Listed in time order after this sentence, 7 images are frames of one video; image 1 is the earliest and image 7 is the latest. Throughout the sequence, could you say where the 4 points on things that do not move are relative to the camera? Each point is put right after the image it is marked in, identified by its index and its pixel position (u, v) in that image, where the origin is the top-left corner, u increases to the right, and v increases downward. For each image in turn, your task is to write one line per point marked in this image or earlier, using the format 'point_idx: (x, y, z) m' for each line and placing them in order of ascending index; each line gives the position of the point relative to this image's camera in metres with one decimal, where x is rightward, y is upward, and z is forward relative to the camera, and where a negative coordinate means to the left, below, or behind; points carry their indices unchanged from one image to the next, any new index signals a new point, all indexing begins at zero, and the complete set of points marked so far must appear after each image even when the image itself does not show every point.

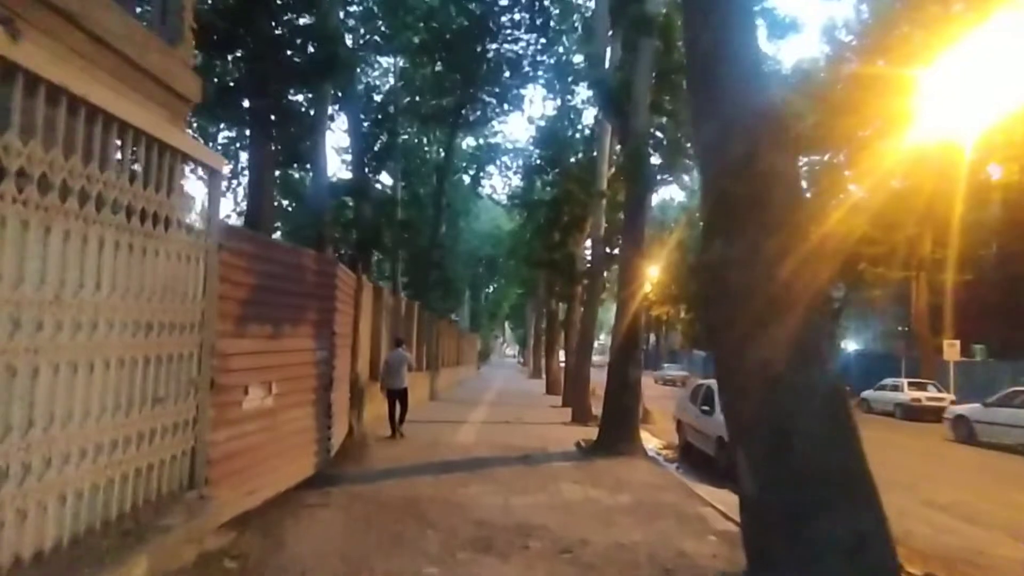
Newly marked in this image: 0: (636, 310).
0: (+3.4, -0.6, +17.3) m
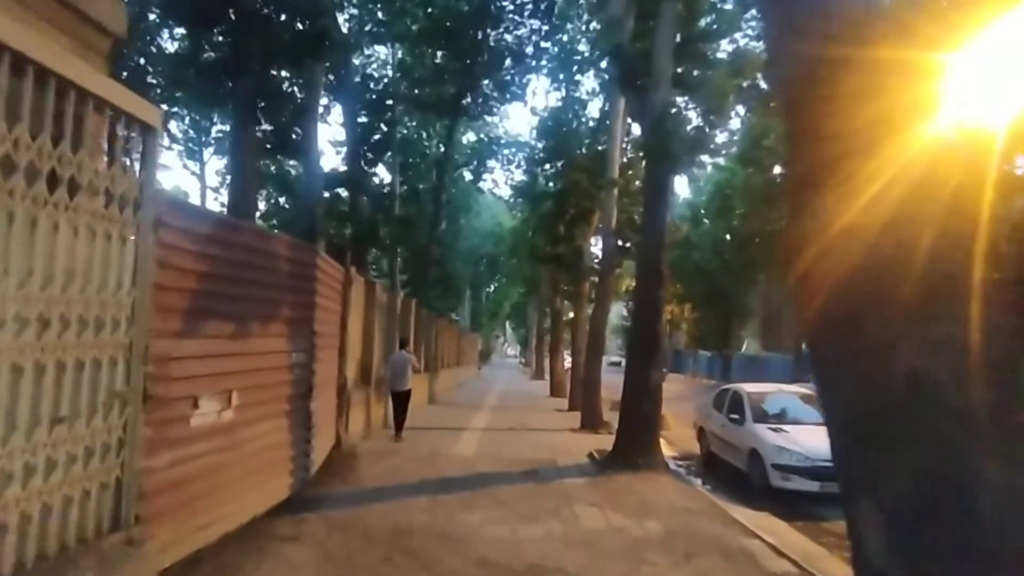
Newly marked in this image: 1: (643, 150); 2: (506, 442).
0: (+3.5, -0.4, +15.5) m
1: (+3.2, +3.4, +15.6) m
2: (-0.2, -4.6, +19.0) m
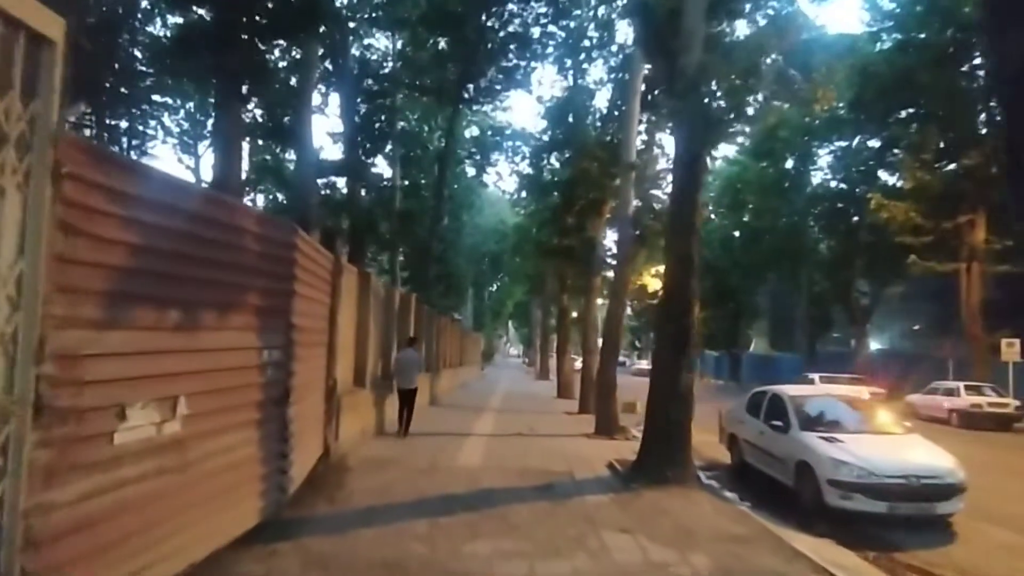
0: (+3.8, -0.2, +13.7) m
1: (+3.5, +3.6, +13.7) m
2: (+0.1, -4.4, +17.2) m
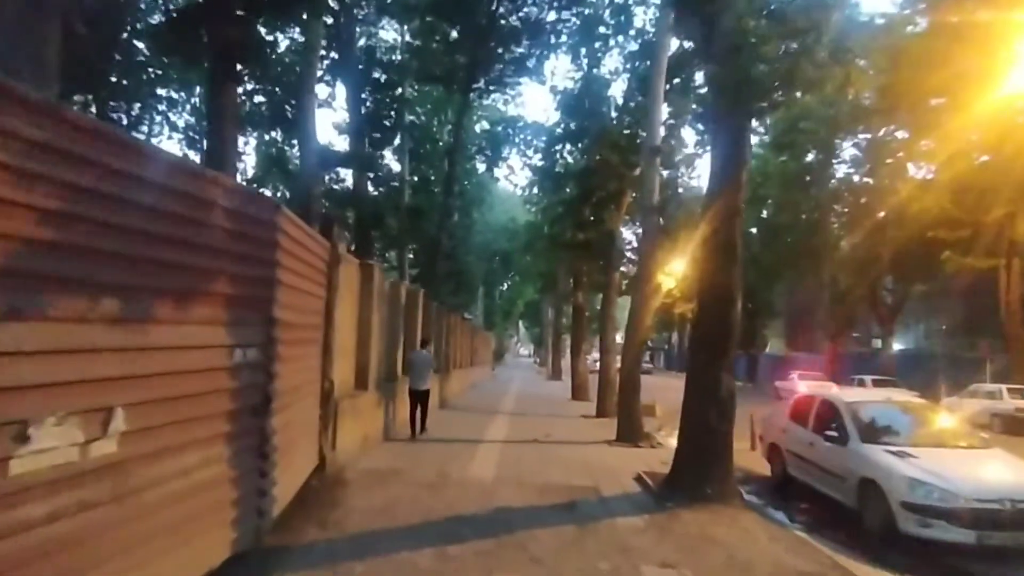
0: (+4.1, 0.0, +12.1) m
1: (+3.8, +3.8, +12.1) m
2: (+0.5, -4.3, +15.7) m
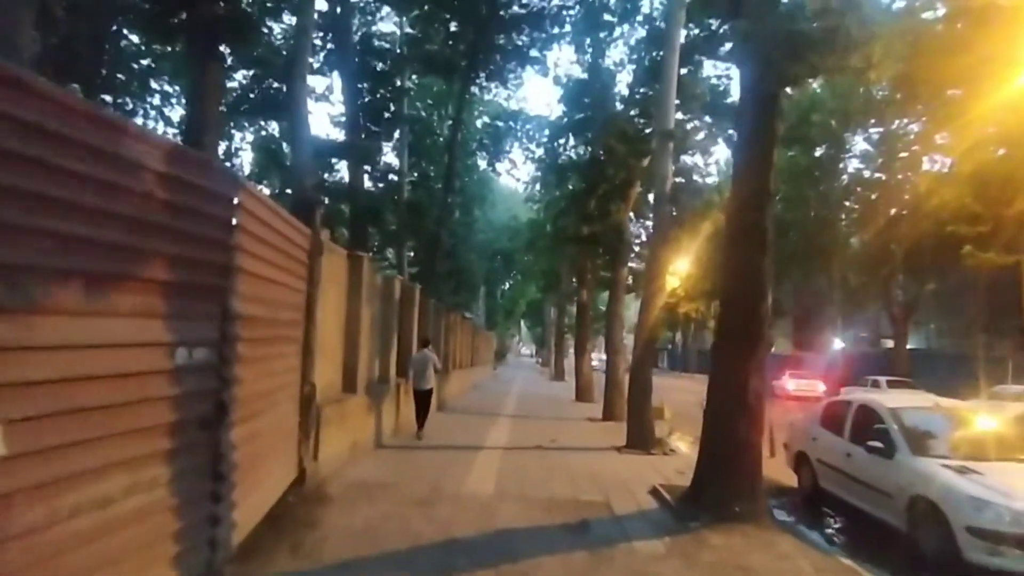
0: (+4.1, +0.1, +10.7) m
1: (+3.8, +3.9, +10.8) m
2: (+0.5, -4.1, +14.4) m
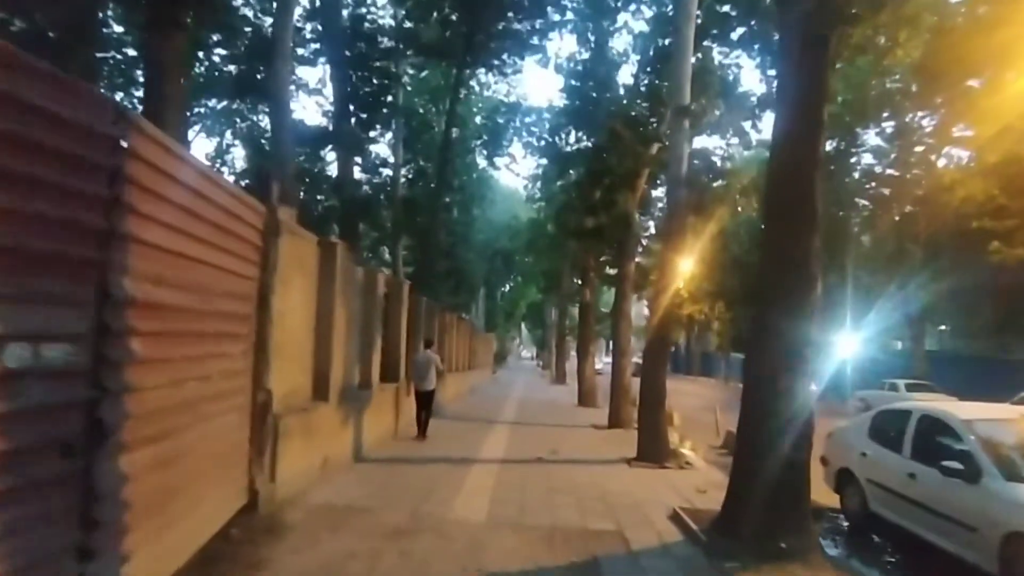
0: (+4.1, +0.3, +8.9) m
1: (+3.8, +4.1, +9.0) m
2: (+0.4, -3.9, +12.5) m
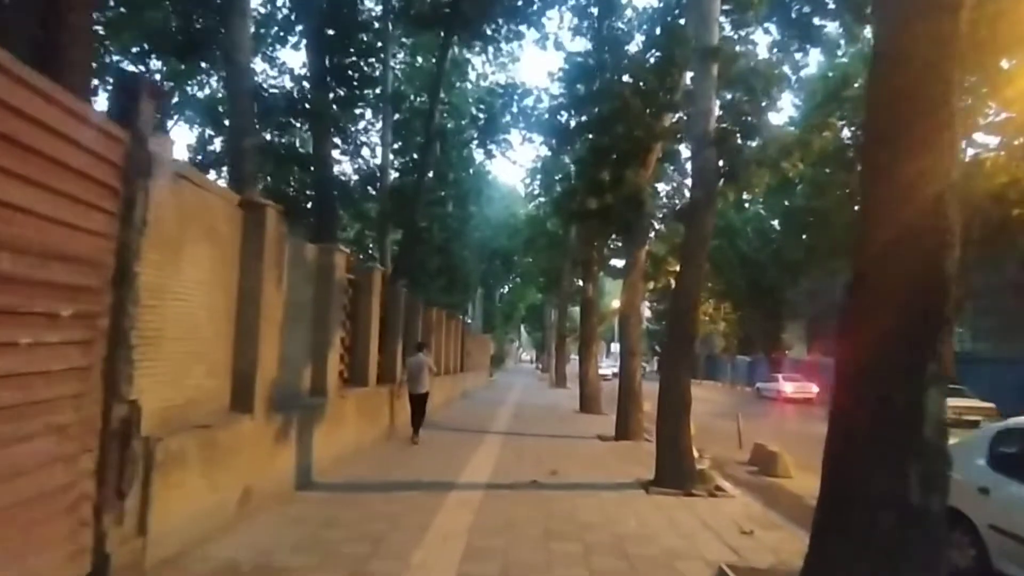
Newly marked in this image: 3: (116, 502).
0: (+3.8, +0.7, +5.9) m
1: (+3.5, +4.5, +6.0) m
2: (+0.2, -3.6, +9.5) m
3: (-3.9, -2.1, +6.3) m
